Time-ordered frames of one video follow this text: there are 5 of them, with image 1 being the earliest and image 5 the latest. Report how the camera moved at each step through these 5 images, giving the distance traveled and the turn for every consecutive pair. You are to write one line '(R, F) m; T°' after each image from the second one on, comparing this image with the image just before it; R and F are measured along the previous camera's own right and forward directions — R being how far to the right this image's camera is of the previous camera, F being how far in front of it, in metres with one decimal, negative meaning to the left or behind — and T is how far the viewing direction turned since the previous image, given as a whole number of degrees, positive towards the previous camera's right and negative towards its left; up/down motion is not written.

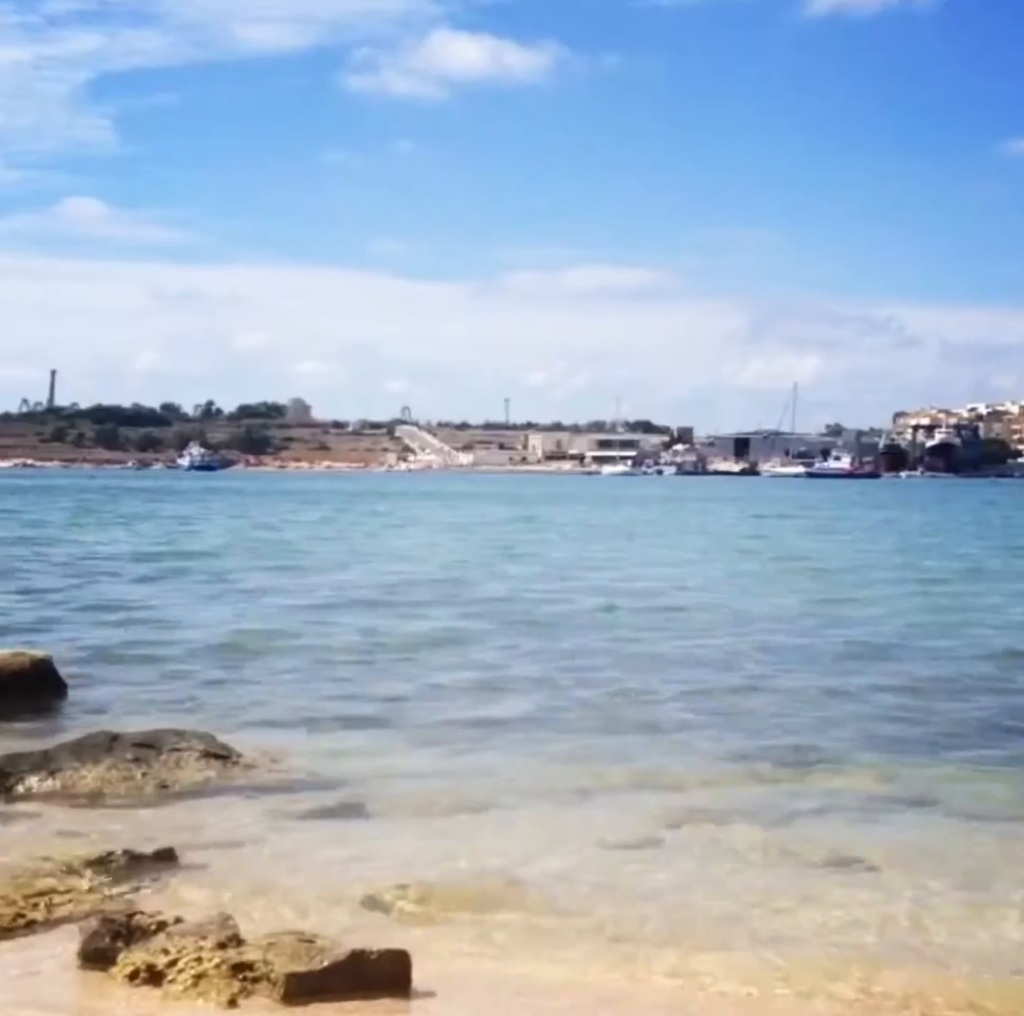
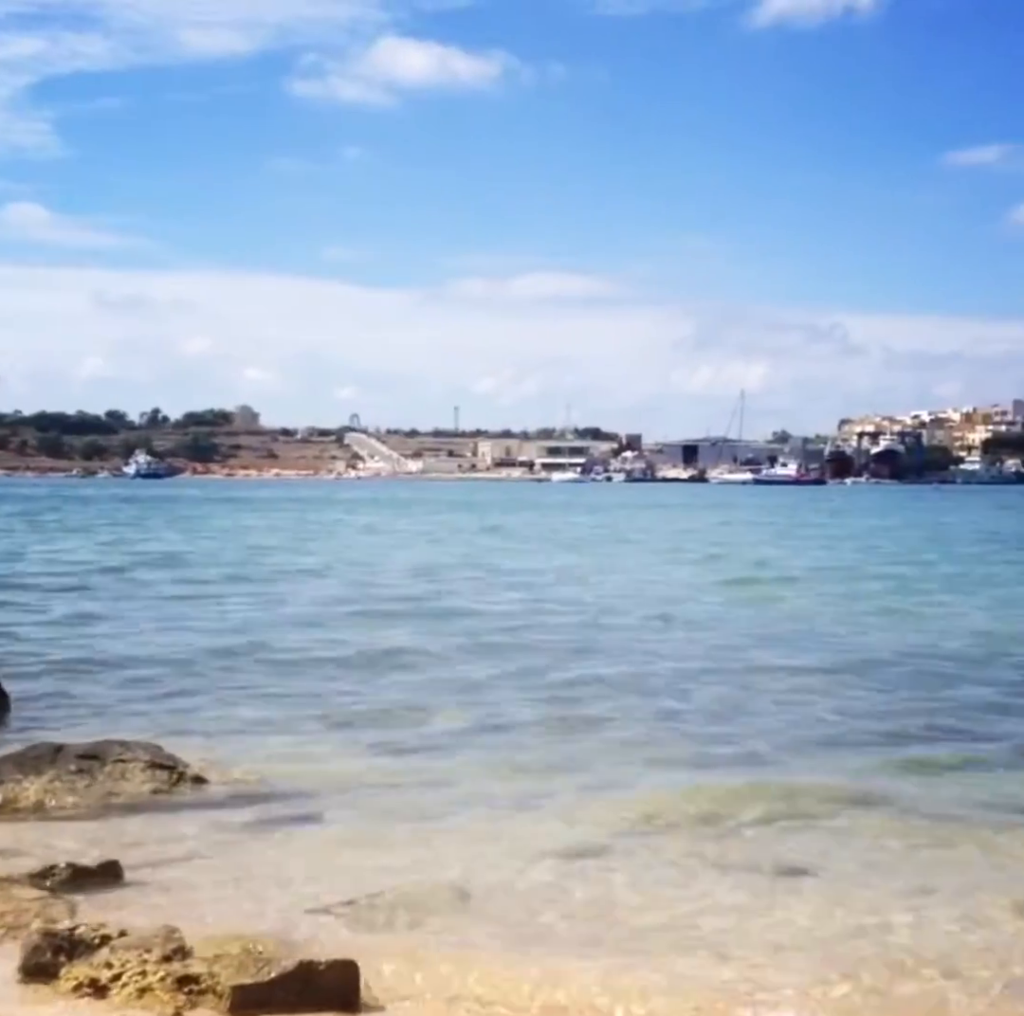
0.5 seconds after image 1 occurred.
(0.0, 0.0) m; +2°
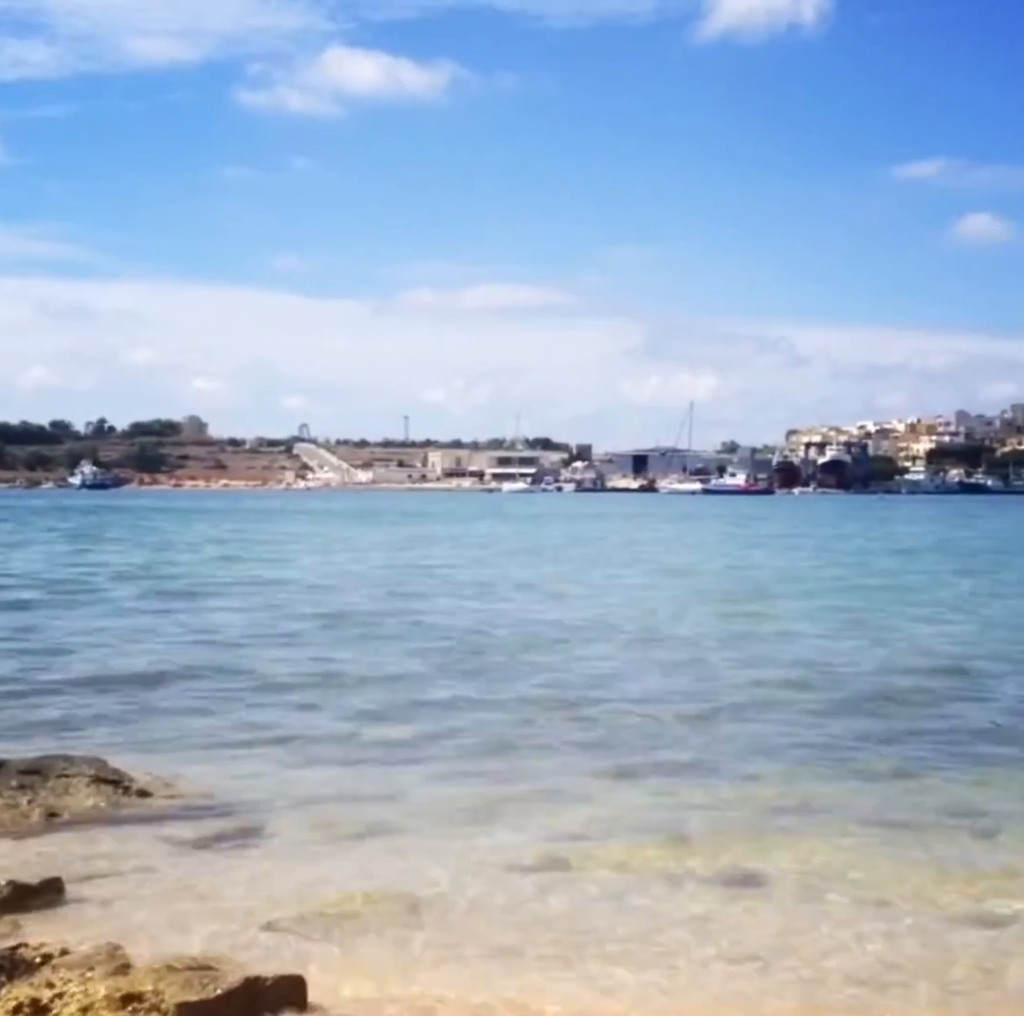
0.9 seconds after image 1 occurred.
(0.0, 0.0) m; +2°
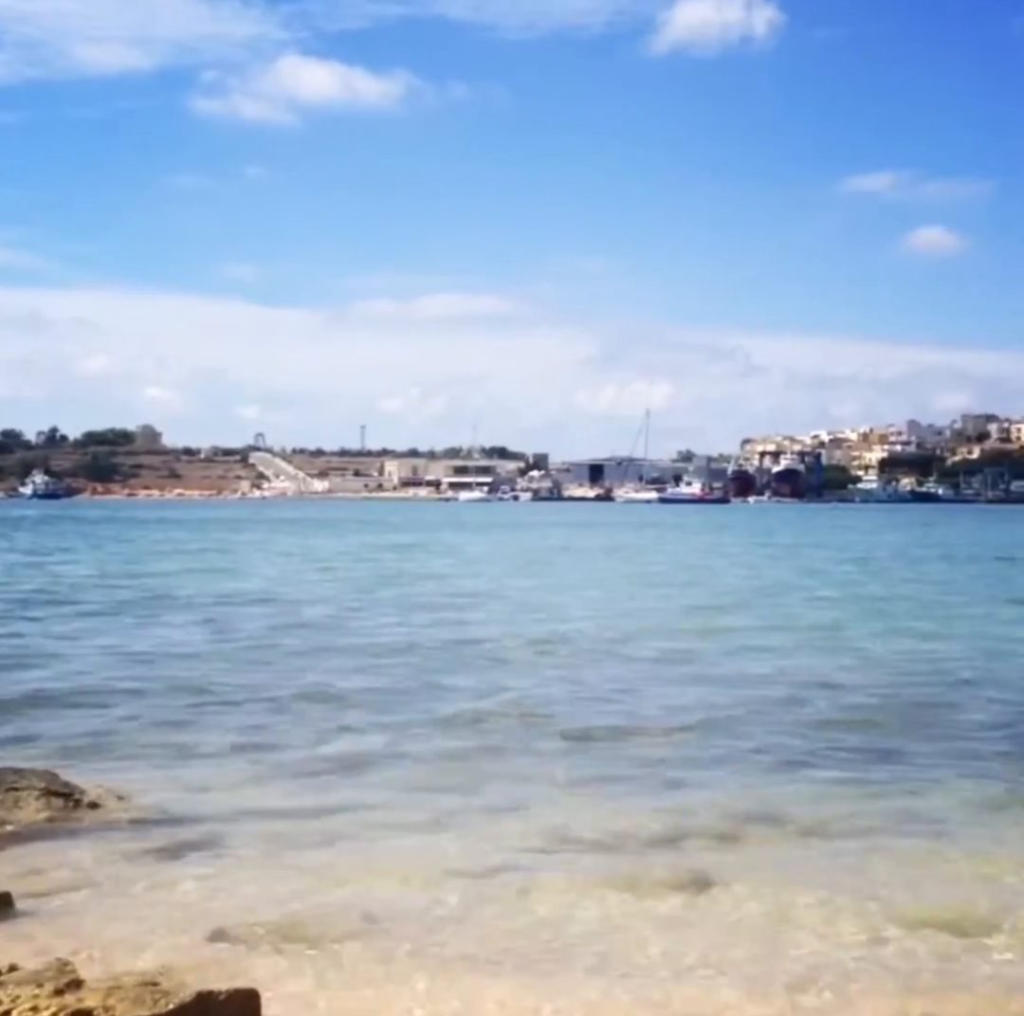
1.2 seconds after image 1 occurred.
(0.0, 0.0) m; +2°
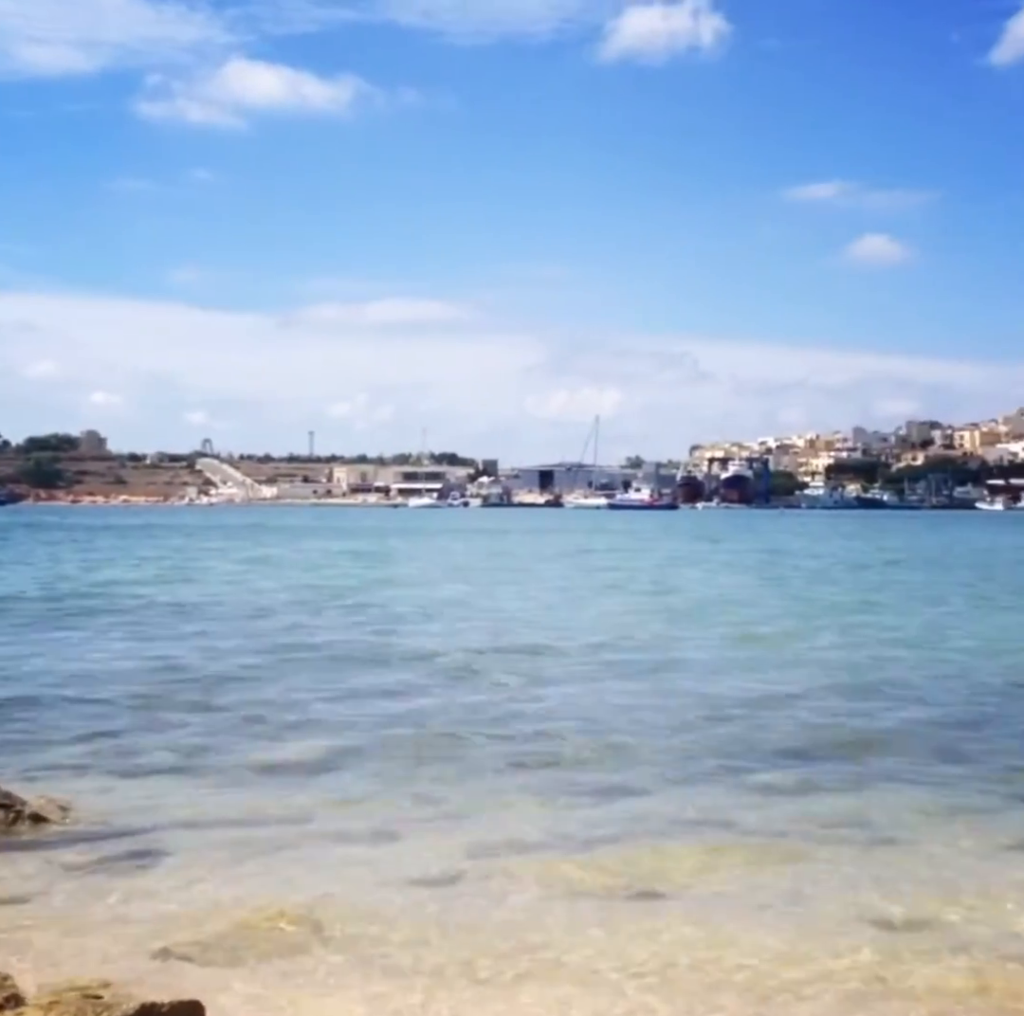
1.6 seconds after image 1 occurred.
(0.0, +0.1) m; +2°
